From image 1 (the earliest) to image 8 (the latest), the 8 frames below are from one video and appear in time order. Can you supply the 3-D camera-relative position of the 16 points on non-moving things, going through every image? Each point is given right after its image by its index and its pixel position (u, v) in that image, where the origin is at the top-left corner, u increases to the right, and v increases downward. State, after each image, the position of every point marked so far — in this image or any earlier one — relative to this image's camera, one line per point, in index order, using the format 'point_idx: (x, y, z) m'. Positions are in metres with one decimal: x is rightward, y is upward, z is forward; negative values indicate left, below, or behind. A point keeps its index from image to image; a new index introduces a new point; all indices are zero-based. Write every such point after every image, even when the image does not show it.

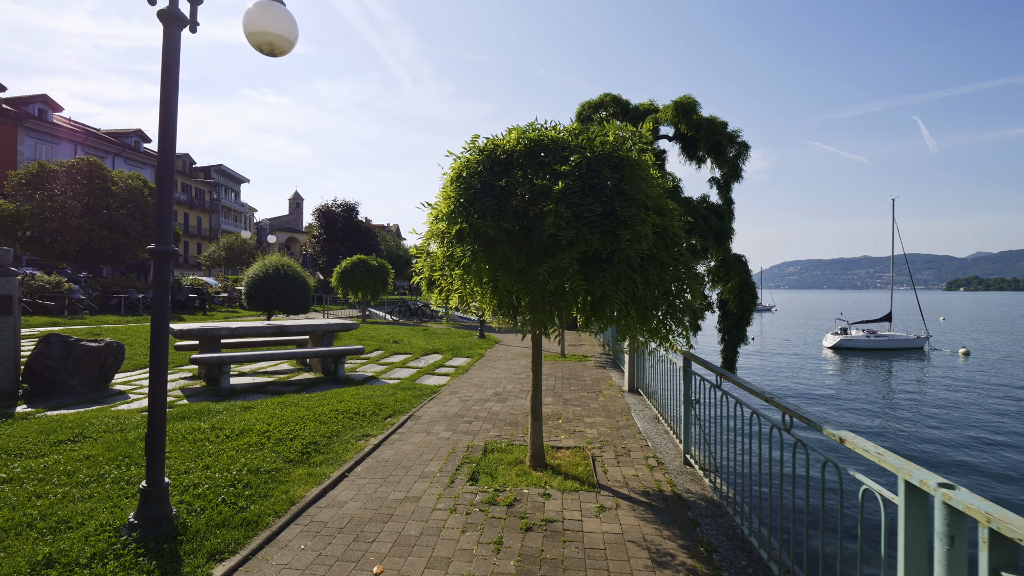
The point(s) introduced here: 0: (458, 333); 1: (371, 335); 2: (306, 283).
0: (-1.6, -1.4, +15.0) m
1: (-3.8, -1.3, +13.6) m
2: (-6.1, +0.1, +14.9) m
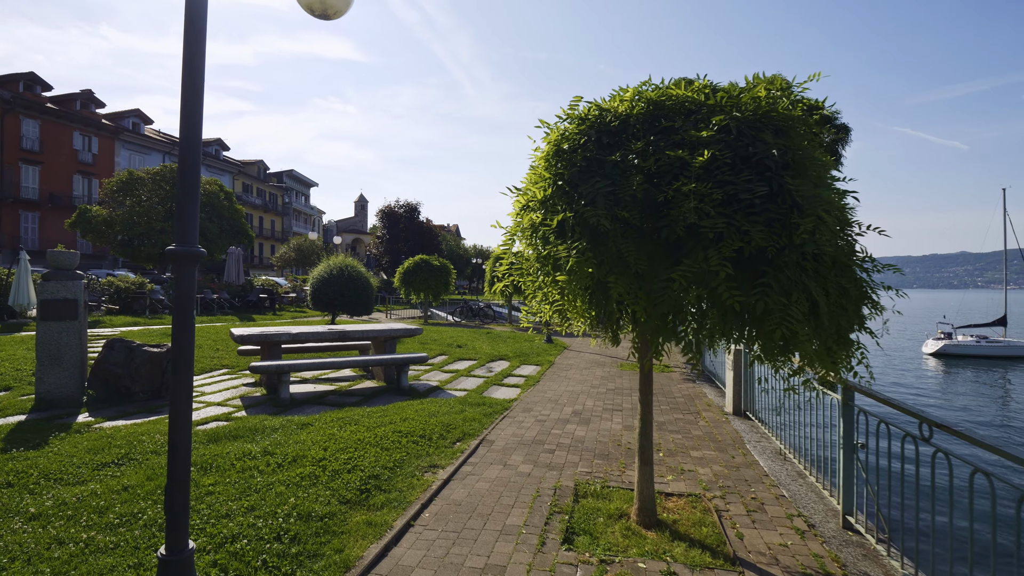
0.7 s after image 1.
0: (+0.3, -1.4, +14.2) m
1: (-2.0, -1.4, +13.1) m
2: (-4.2, +0.1, +14.6) m
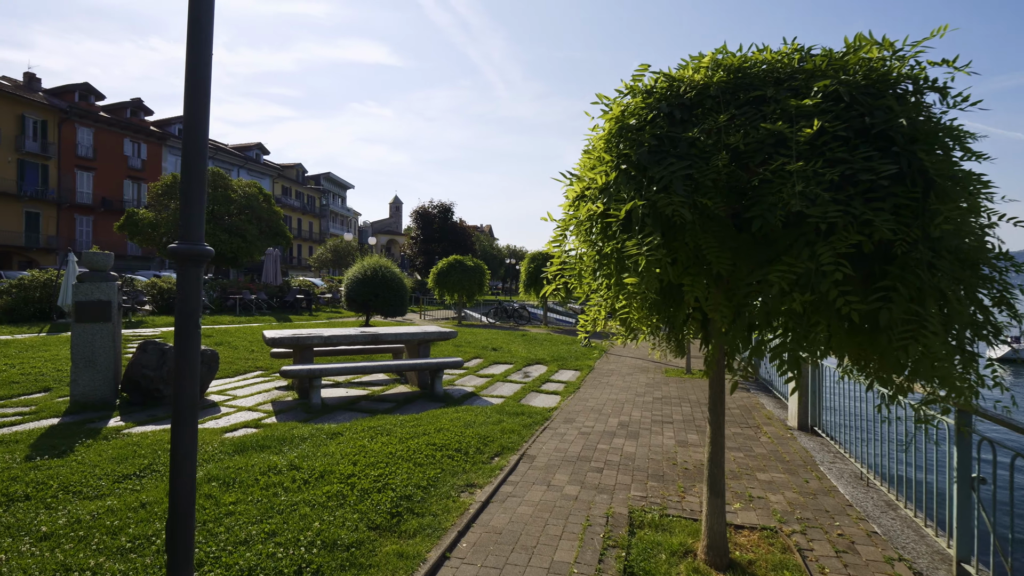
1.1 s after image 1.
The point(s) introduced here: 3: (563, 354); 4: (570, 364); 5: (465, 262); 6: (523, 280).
0: (+1.3, -1.4, +13.7) m
1: (-1.1, -1.4, +12.7) m
2: (-3.2, +0.1, +14.5) m
3: (+1.1, -1.5, +11.2) m
4: (+1.2, -1.6, +10.3) m
5: (-1.9, +1.0, +19.6) m
6: (+0.4, +0.3, +19.6) m
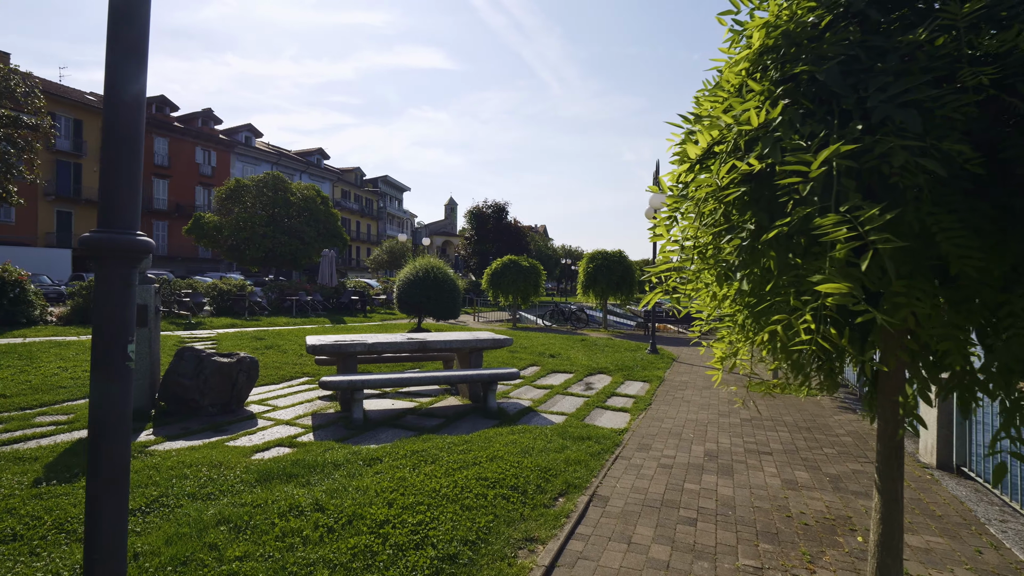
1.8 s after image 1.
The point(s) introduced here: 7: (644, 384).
0: (+2.8, -1.5, +12.6) m
1: (+0.3, -1.4, +11.9) m
2: (-1.6, +0.1, +13.9) m
3: (+2.3, -1.5, +10.2) m
4: (+2.3, -1.6, +9.3) m
5: (+0.3, +1.0, +18.9) m
6: (+2.5, +0.3, +18.6) m
7: (+2.2, -1.6, +8.6) m
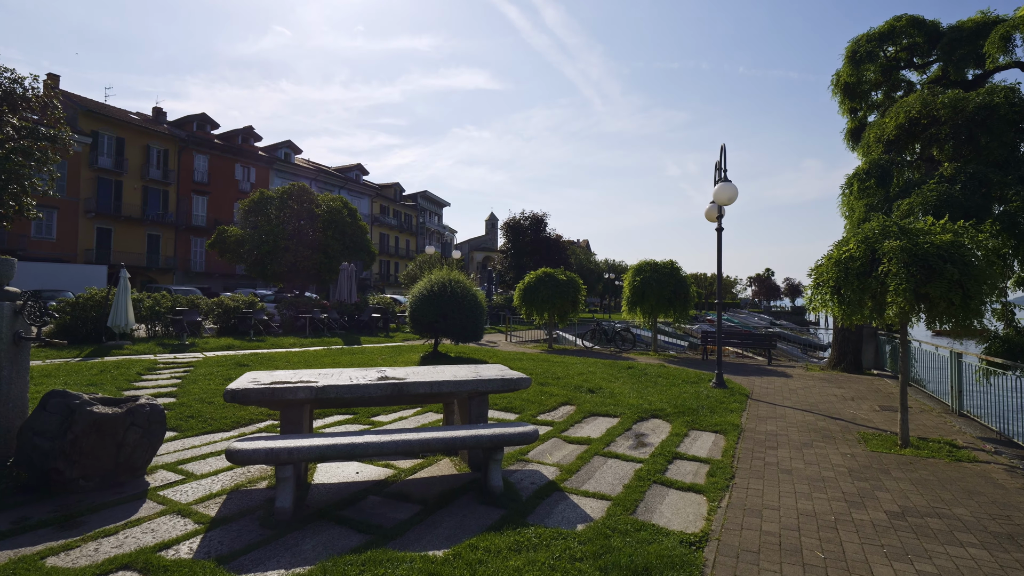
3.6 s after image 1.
0: (+3.4, -1.8, +10.2) m
1: (+0.8, -1.7, +9.7) m
2: (-0.9, -0.3, +11.9) m
3: (+2.8, -1.8, +7.8) m
4: (+2.6, -1.8, +6.9) m
5: (+1.4, +0.4, +16.7) m
6: (+3.6, -0.3, +16.2) m
7: (+2.5, -1.9, +6.2) m
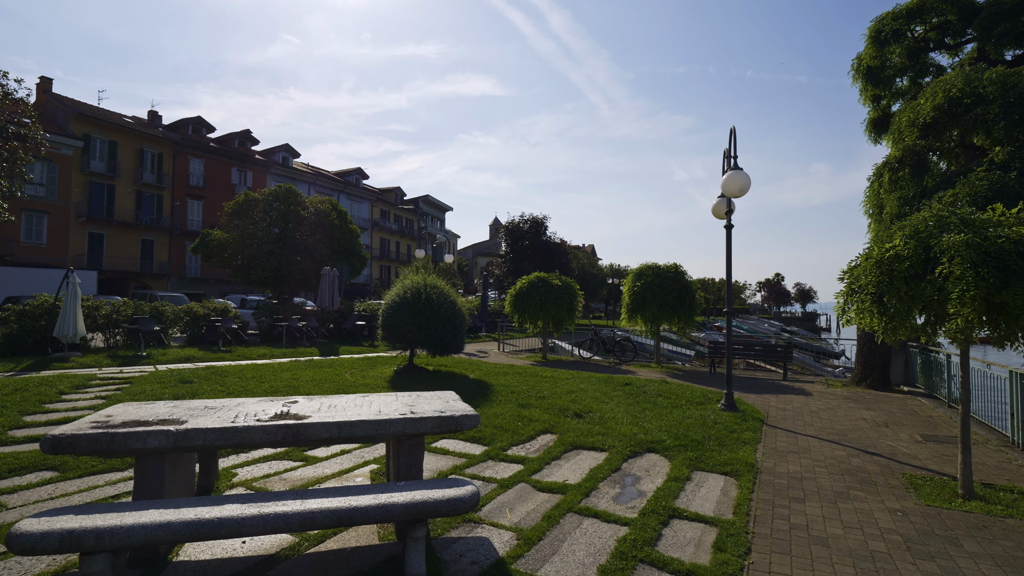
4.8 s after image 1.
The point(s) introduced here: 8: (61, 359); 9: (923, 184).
0: (+3.0, -1.9, +8.9) m
1: (+0.5, -1.8, +8.5) m
2: (-1.2, -0.5, +10.7) m
3: (+2.4, -1.9, +6.5) m
4: (+2.2, -1.9, +5.6) m
5: (+1.1, +0.2, +15.5) m
6: (+3.4, -0.4, +14.9) m
7: (+2.1, -1.9, +5.0) m
8: (-9.4, -1.5, +10.5) m
9: (+7.0, +1.8, +8.5) m
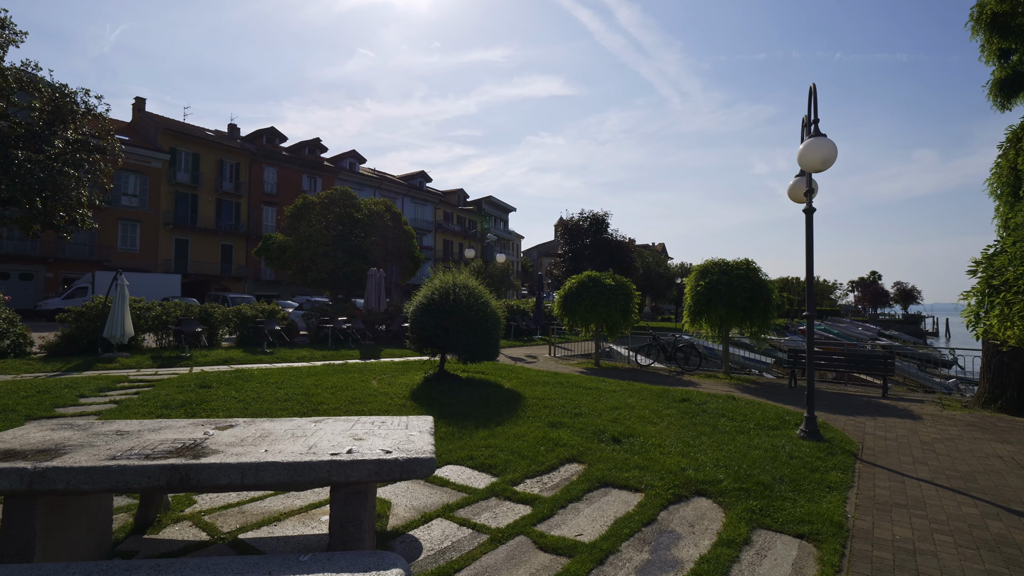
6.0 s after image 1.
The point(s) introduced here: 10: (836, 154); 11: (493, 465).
0: (+3.5, -1.9, +7.4) m
1: (+0.9, -1.8, +7.3) m
2: (-0.4, -0.5, +9.7) m
3: (+2.5, -1.8, +5.1) m
4: (+2.3, -1.9, +4.2) m
5: (+2.6, +0.2, +14.2) m
6: (+4.7, -0.4, +13.3) m
7: (+2.1, -1.9, +3.6) m
8: (-8.6, -1.5, +10.7) m
9: (+7.4, +1.8, +6.5) m
10: (+3.8, +1.6, +5.9) m
11: (-0.2, -1.9, +5.4) m
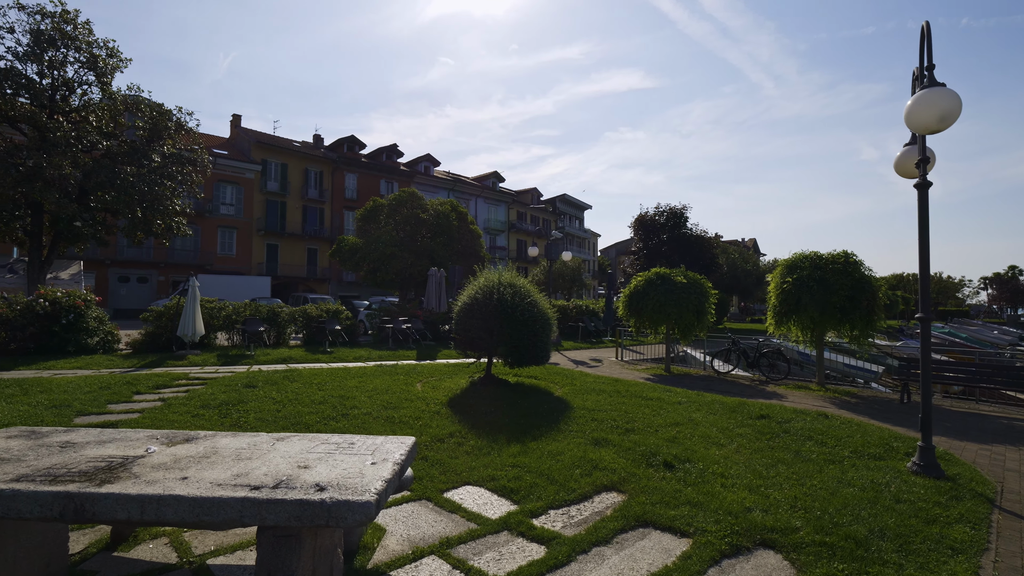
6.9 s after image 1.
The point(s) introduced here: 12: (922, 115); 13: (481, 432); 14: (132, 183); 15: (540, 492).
0: (+4.0, -1.8, +6.1) m
1: (+1.5, -1.8, +6.4) m
2: (+0.5, -0.5, +9.0) m
3: (+2.7, -1.8, +4.0) m
4: (+2.3, -1.8, +3.1) m
5: (+4.1, +0.3, +12.9) m
6: (+6.1, -0.4, +11.7) m
7: (+2.0, -1.9, +2.5) m
8: (-7.4, -1.5, +11.2) m
9: (+7.7, +1.9, +4.5) m
10: (+4.0, +1.6, +4.5) m
11: (0.0, -1.9, +4.7) m
12: (+3.8, +1.6, +4.6) m
13: (-0.4, -1.8, +6.3) m
14: (-11.5, +3.2, +15.1) m
15: (+0.3, -1.9, +4.6) m
